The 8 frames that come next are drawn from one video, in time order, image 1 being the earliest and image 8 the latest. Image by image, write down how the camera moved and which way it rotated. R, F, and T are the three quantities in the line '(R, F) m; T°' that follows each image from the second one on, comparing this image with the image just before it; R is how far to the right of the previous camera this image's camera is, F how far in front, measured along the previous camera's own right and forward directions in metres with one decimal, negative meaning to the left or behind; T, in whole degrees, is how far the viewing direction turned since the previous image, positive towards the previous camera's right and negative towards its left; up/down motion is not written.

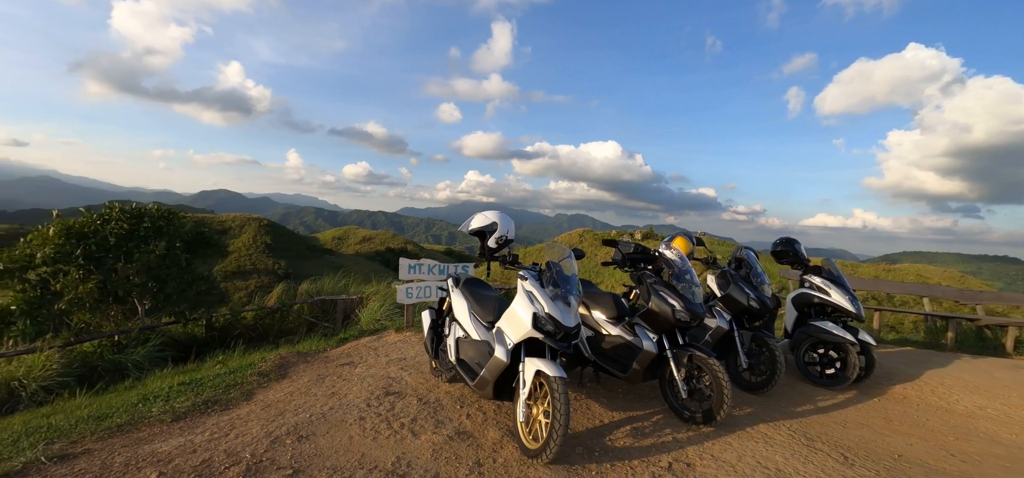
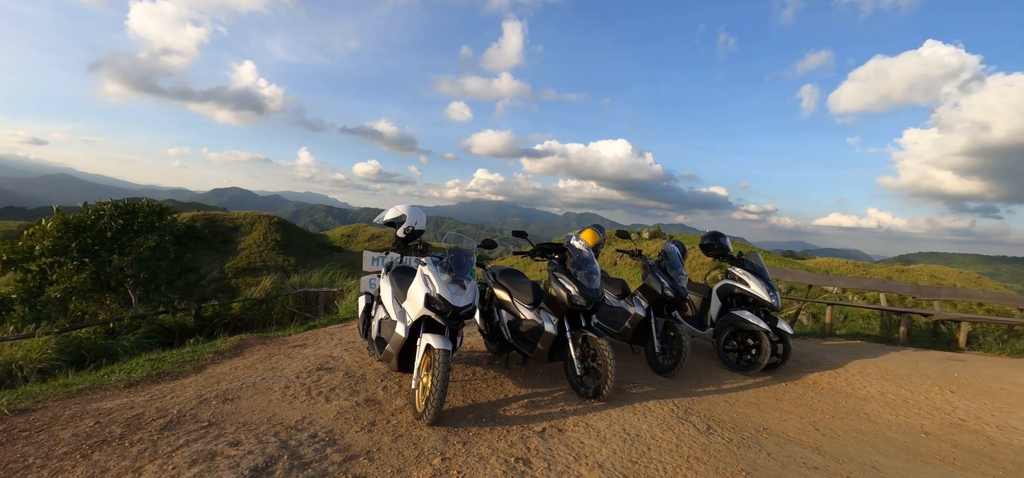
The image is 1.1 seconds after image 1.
(+0.8, -0.3) m; -1°
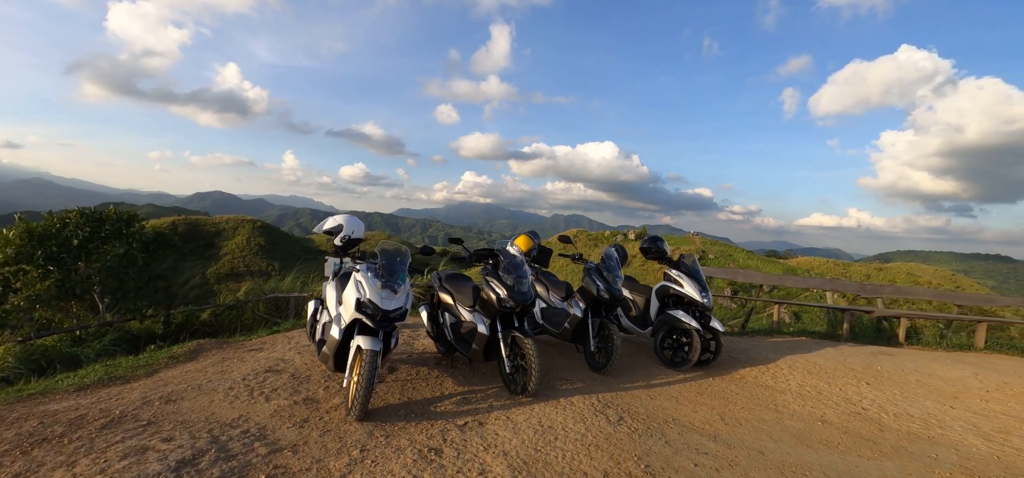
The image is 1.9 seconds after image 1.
(+0.5, -0.3) m; +2°
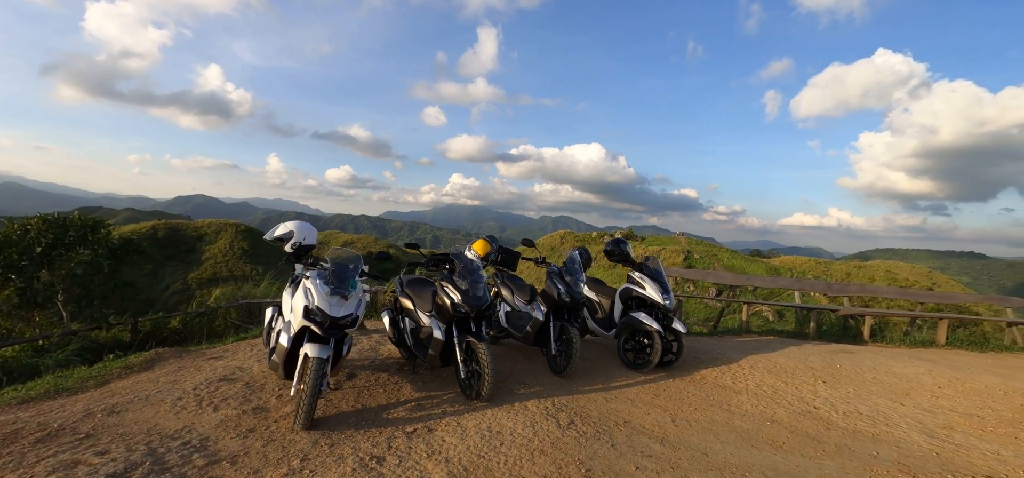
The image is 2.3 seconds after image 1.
(+0.3, 0.0) m; +2°
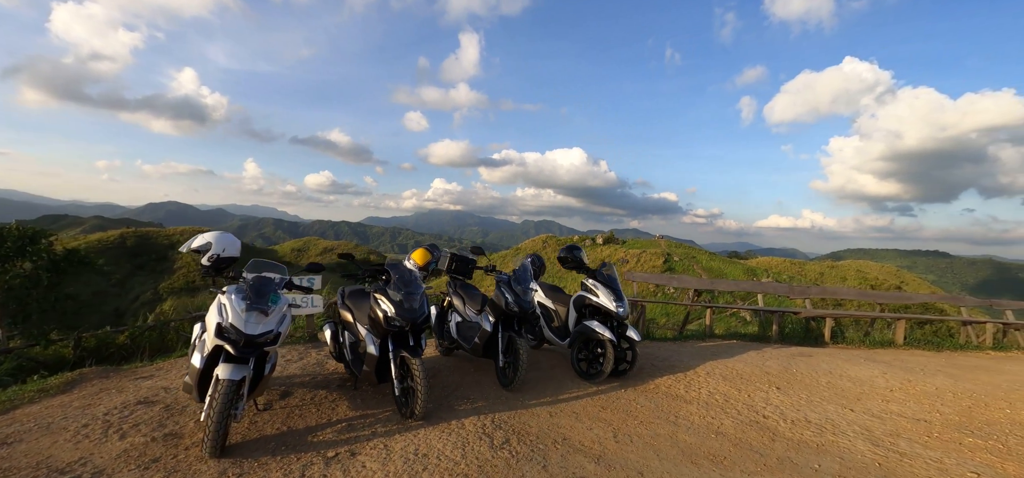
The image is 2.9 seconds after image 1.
(+0.4, +0.2) m; +2°
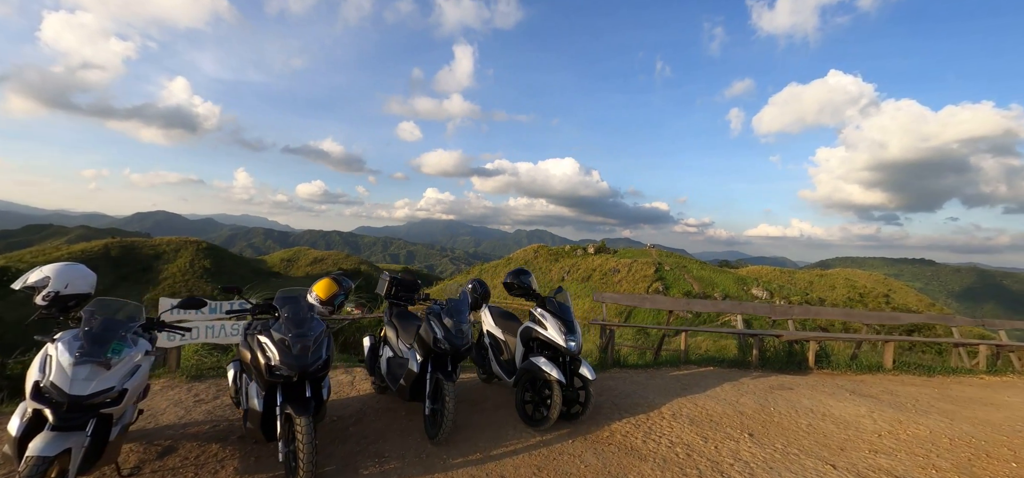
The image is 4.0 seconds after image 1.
(+0.6, +0.6) m; +1°
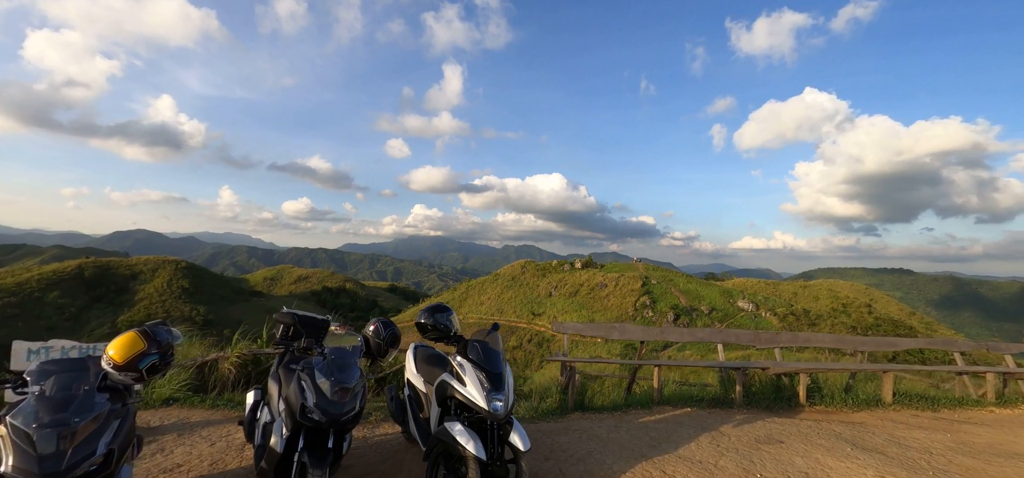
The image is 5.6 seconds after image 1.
(+0.6, +0.9) m; +2°
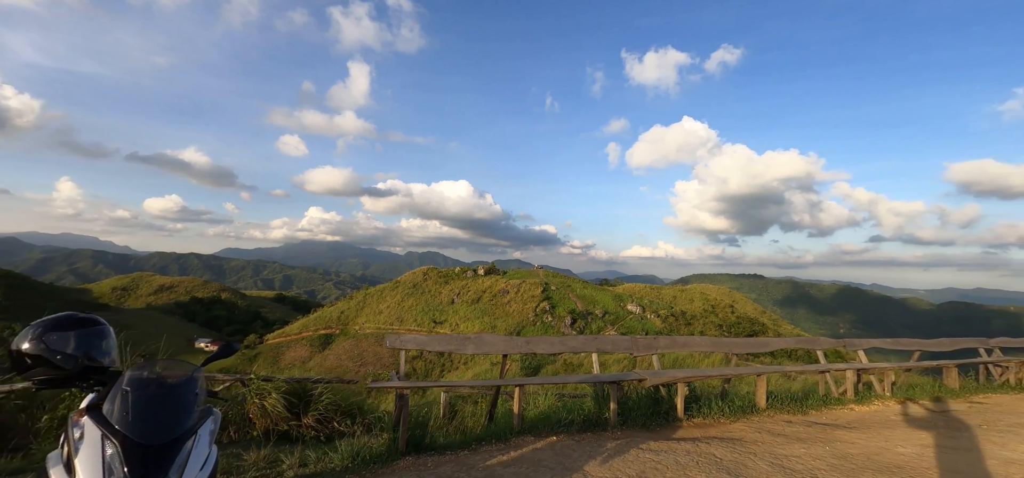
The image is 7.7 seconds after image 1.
(+0.9, +1.3) m; +13°
